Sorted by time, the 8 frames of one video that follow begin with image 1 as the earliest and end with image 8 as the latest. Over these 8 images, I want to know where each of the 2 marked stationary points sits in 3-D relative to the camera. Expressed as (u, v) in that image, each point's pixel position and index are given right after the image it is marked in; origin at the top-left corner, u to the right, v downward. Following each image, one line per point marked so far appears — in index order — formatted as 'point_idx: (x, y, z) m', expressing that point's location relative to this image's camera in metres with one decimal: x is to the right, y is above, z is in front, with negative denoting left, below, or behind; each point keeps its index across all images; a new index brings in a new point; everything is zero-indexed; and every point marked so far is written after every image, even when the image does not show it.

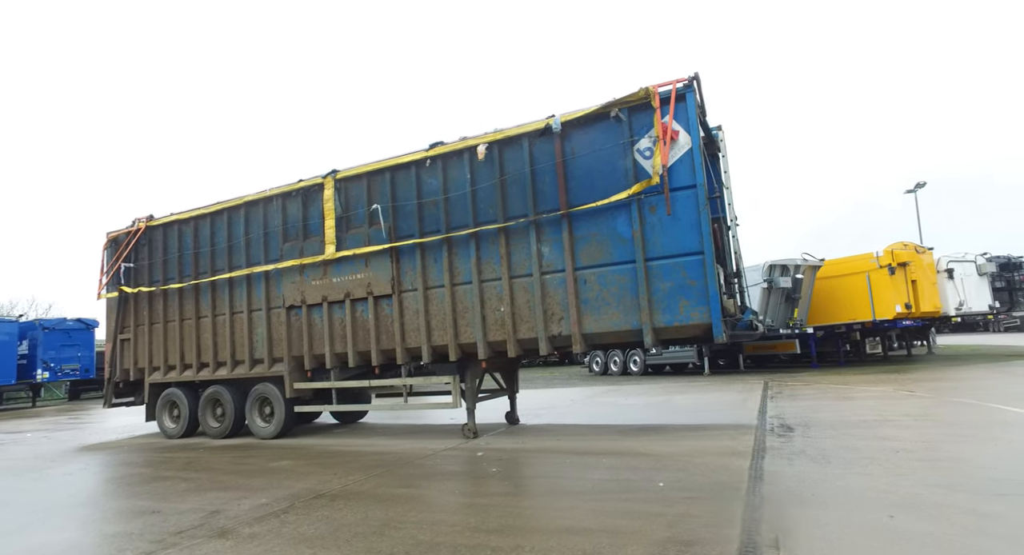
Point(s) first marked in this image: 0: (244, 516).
0: (-2.1, -1.9, +4.8) m
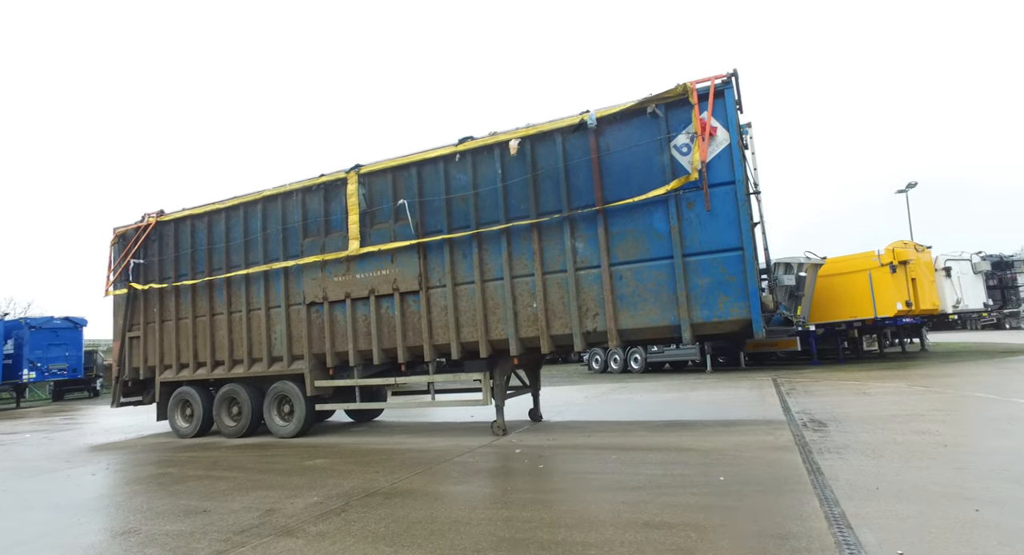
0: (-1.6, -1.9, +4.7) m
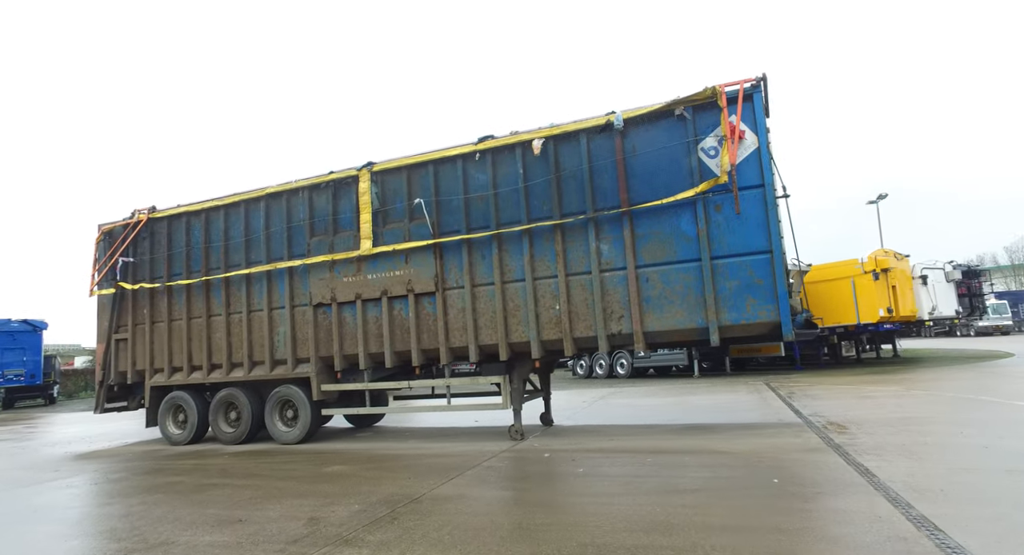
0: (-1.2, -1.9, +4.5) m
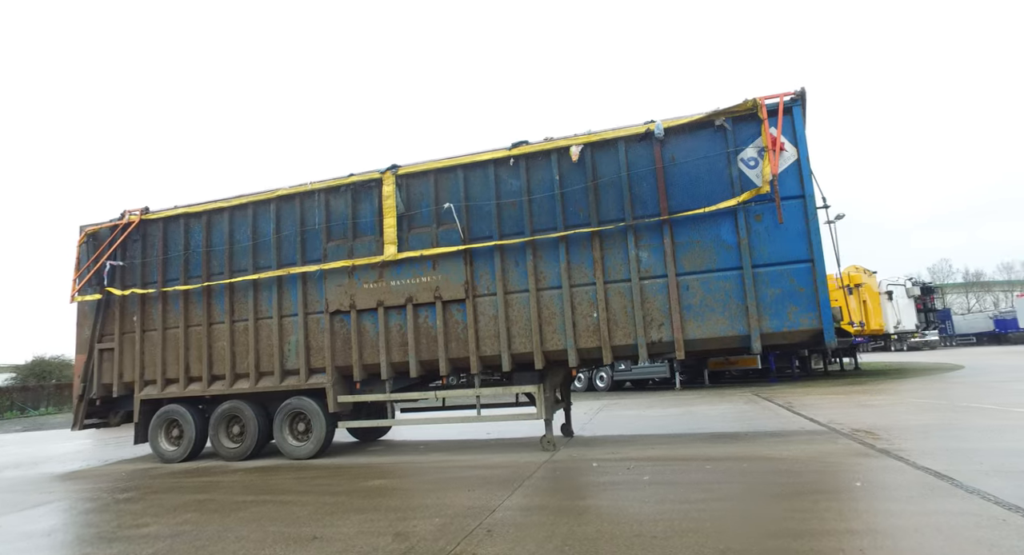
0: (-0.4, -1.9, +4.2) m
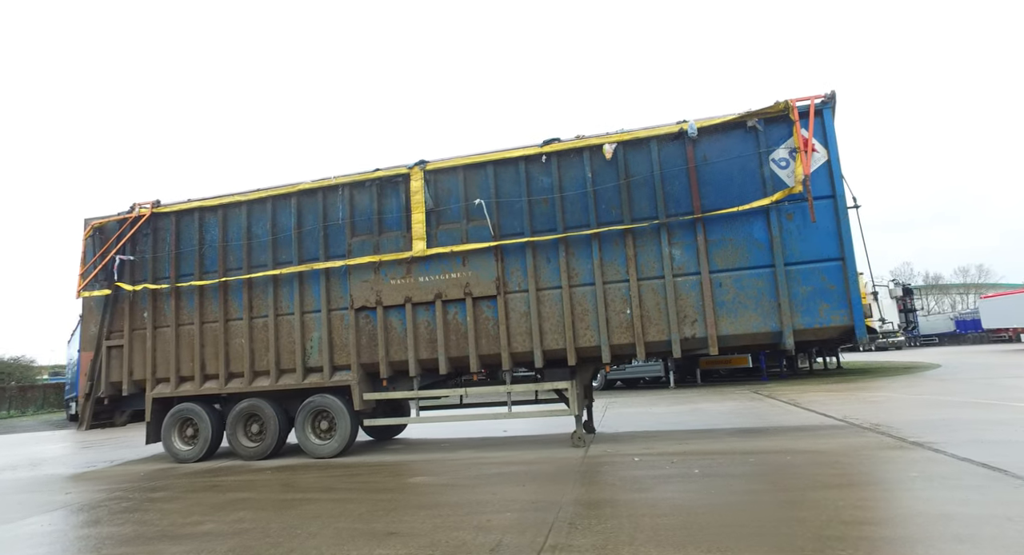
0: (+0.2, -1.8, +4.2) m
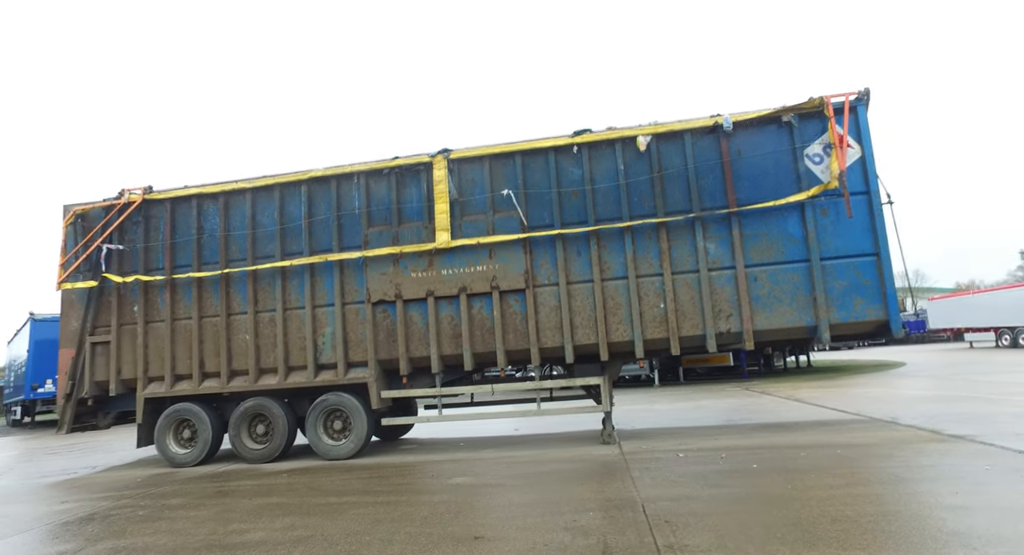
0: (+0.8, -1.7, +4.0) m
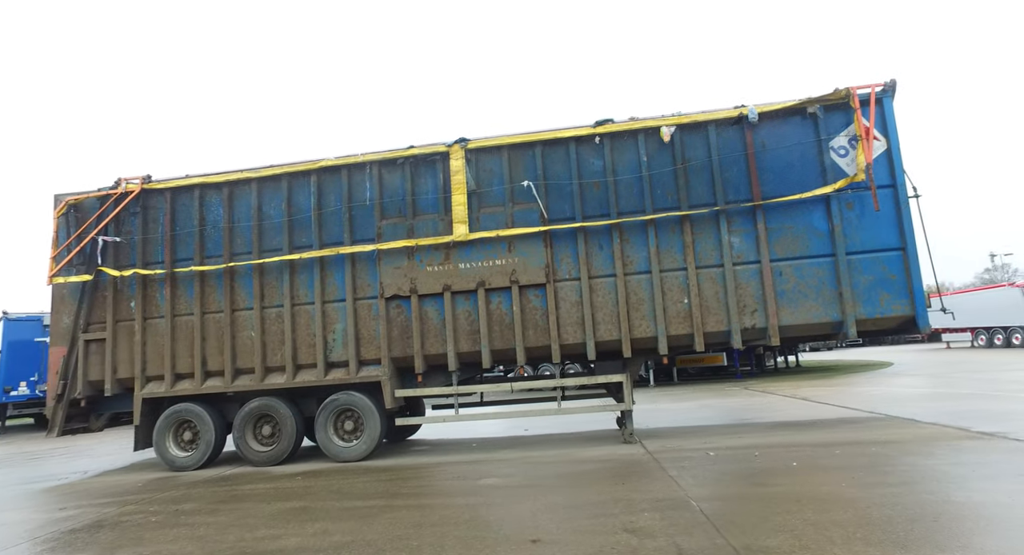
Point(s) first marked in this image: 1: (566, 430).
0: (+1.2, -1.6, +3.8) m
1: (+0.9, -2.5, +9.5) m
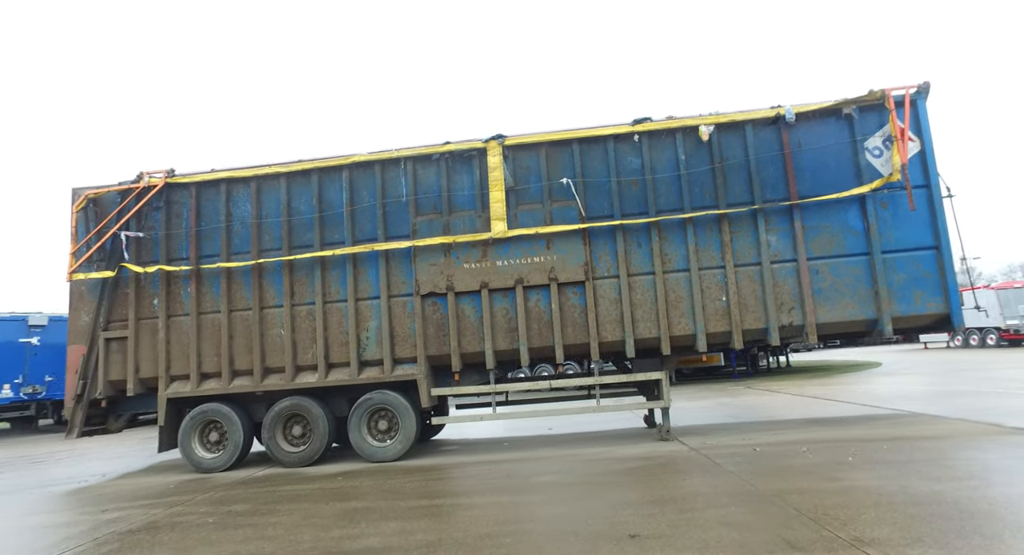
0: (+1.8, -1.6, +3.8) m
1: (+1.3, -2.4, +9.5) m
